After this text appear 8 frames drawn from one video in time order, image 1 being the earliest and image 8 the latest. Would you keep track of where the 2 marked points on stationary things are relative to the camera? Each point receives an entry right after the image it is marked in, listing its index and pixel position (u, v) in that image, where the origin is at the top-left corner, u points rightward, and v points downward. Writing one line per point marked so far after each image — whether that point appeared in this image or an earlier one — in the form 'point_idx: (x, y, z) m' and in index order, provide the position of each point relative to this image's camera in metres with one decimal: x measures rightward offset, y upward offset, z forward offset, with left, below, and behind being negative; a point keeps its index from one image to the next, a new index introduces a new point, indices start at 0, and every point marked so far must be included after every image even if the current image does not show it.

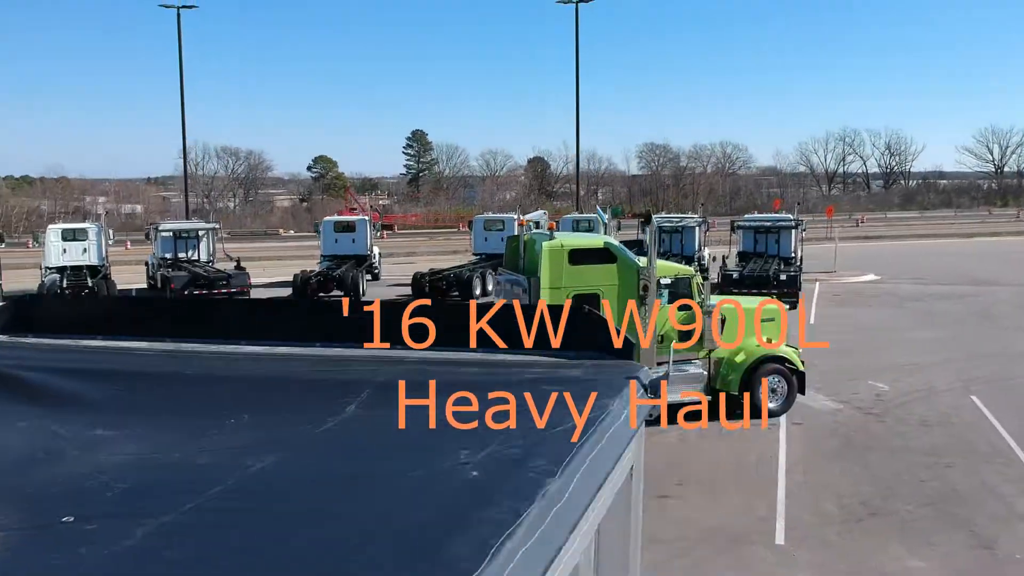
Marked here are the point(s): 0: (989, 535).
0: (+4.1, -2.1, +8.5) m
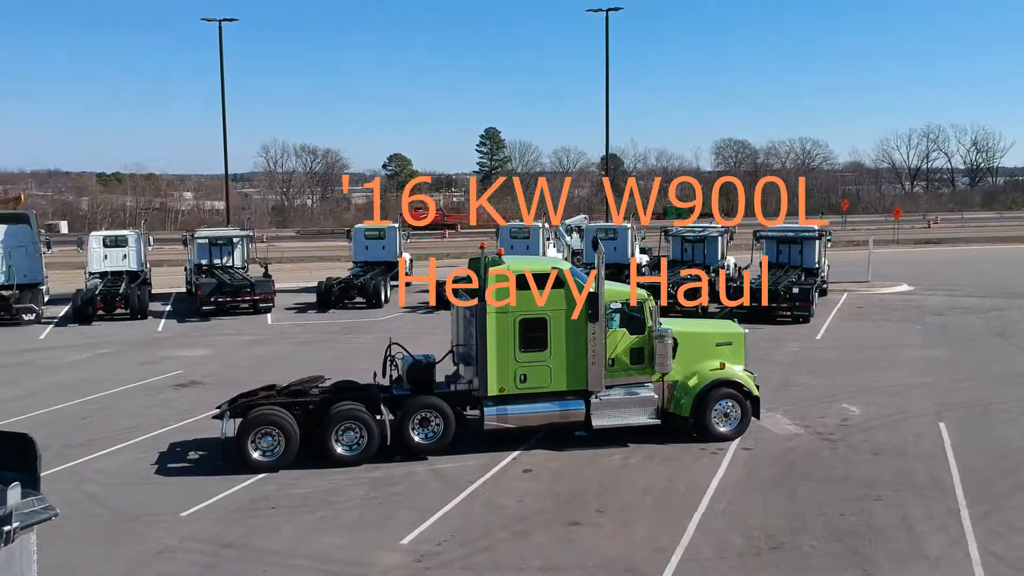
0: (+3.1, -2.4, +8.5) m
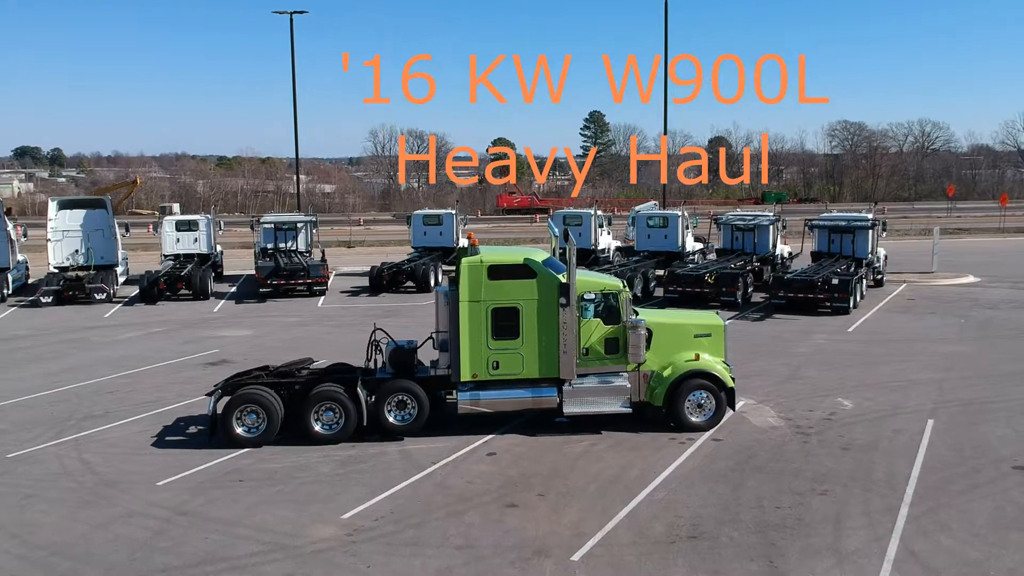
0: (+2.4, -2.4, +8.6) m
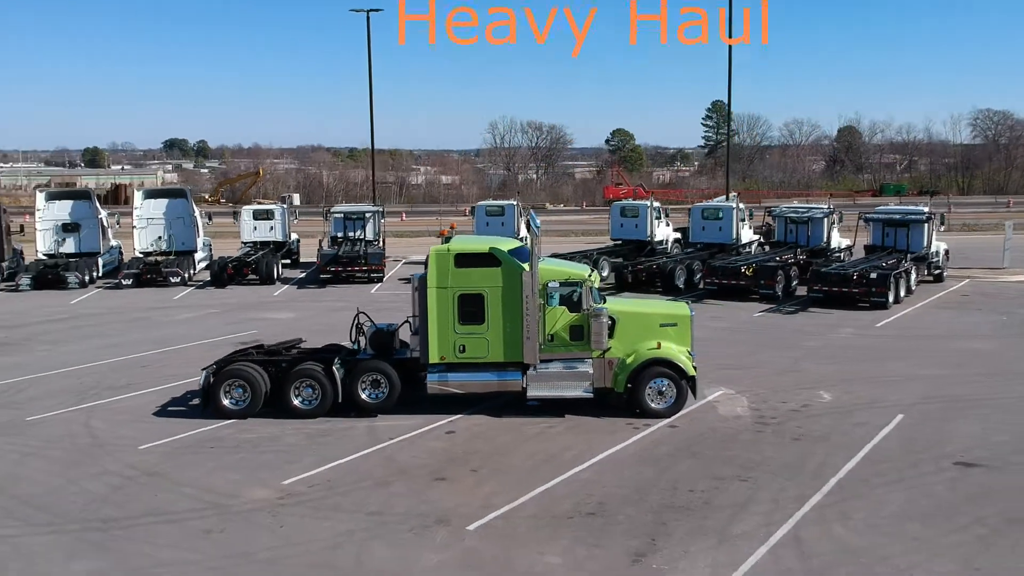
0: (+1.4, -2.3, +9.0) m
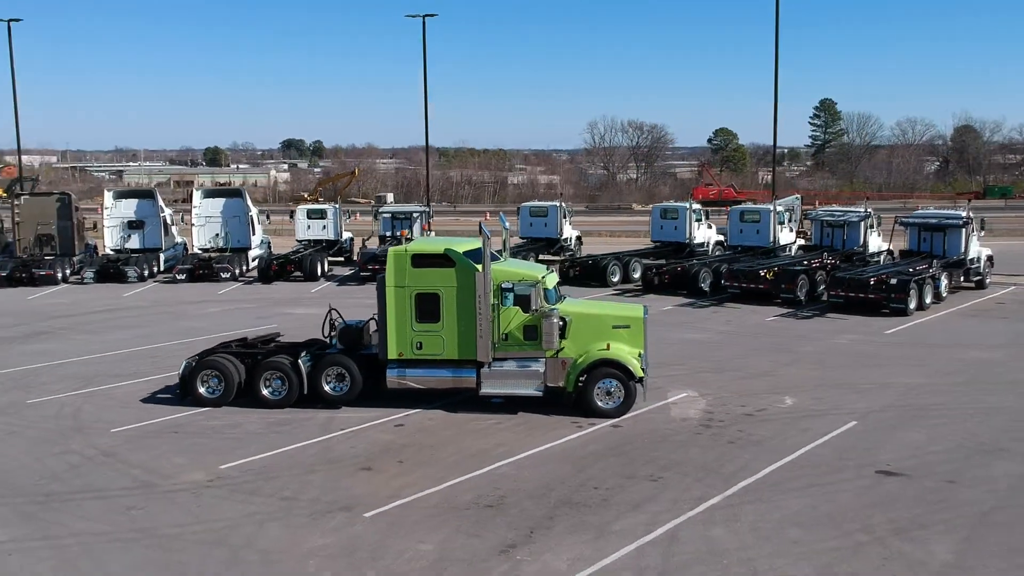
0: (+0.3, -2.3, +9.3) m
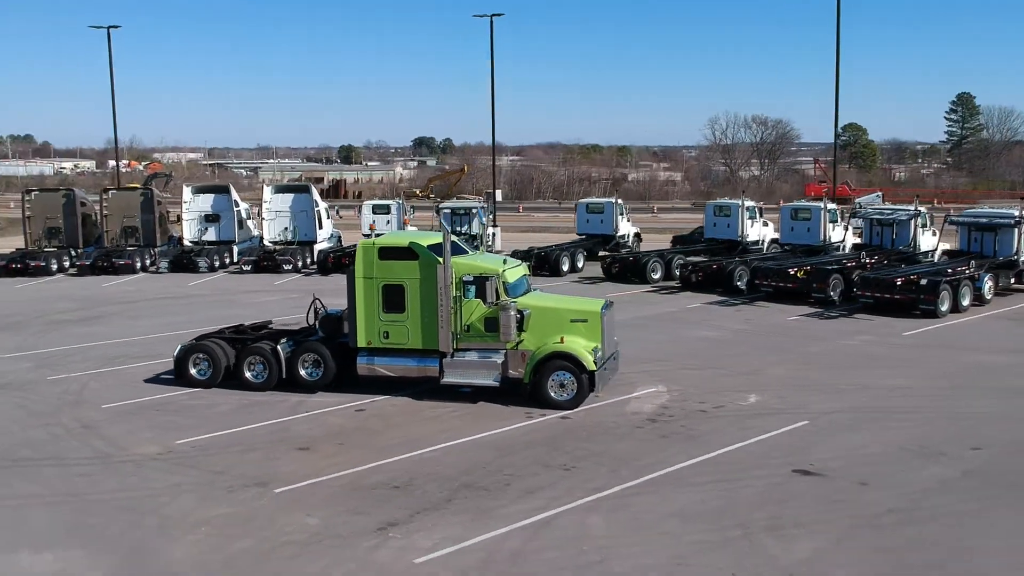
0: (-0.9, -2.2, +9.8) m
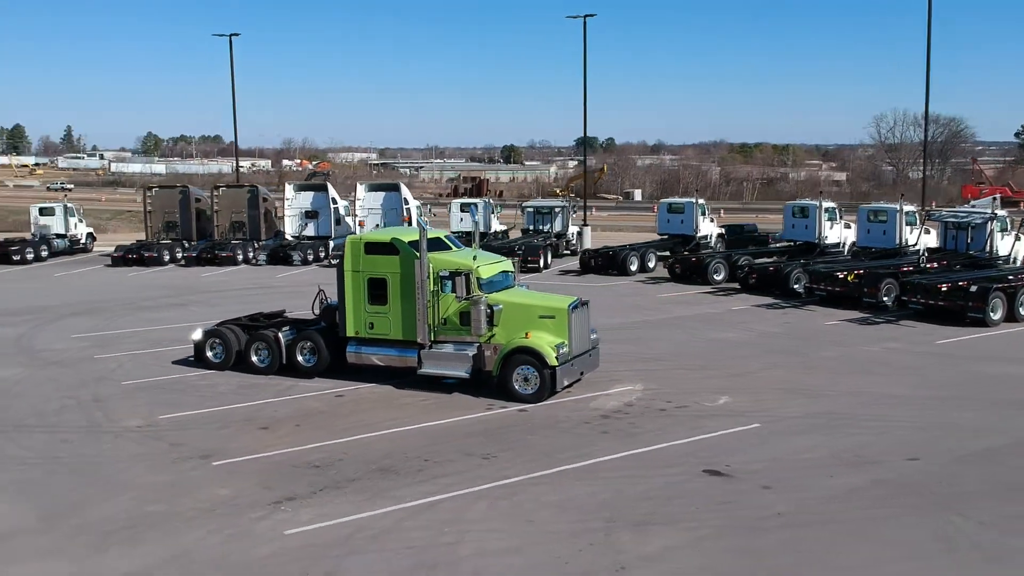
0: (-2.0, -2.2, +10.4) m
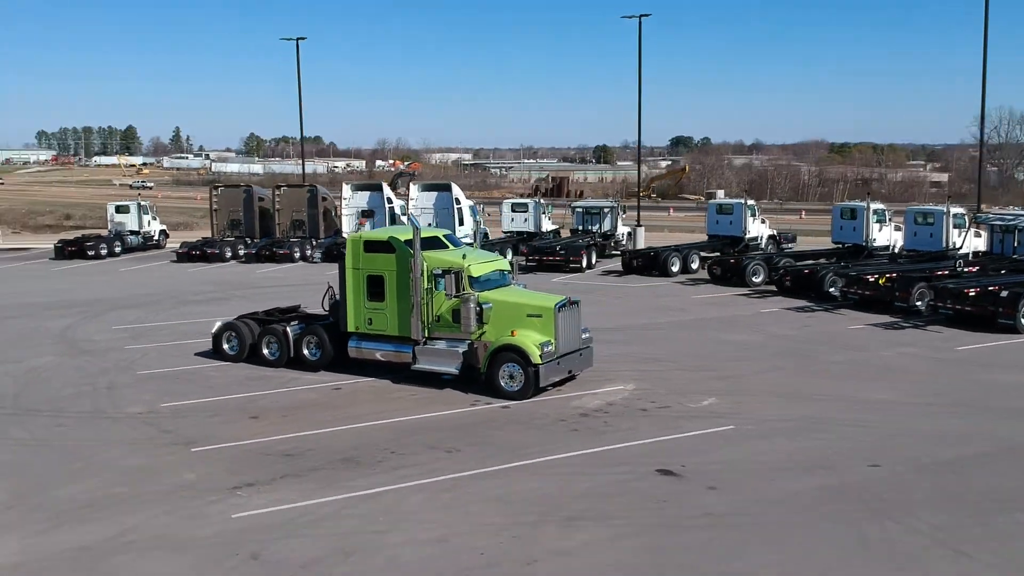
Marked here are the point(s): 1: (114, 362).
0: (-2.5, -2.1, +10.9) m
1: (-6.9, -1.3, +17.4) m
